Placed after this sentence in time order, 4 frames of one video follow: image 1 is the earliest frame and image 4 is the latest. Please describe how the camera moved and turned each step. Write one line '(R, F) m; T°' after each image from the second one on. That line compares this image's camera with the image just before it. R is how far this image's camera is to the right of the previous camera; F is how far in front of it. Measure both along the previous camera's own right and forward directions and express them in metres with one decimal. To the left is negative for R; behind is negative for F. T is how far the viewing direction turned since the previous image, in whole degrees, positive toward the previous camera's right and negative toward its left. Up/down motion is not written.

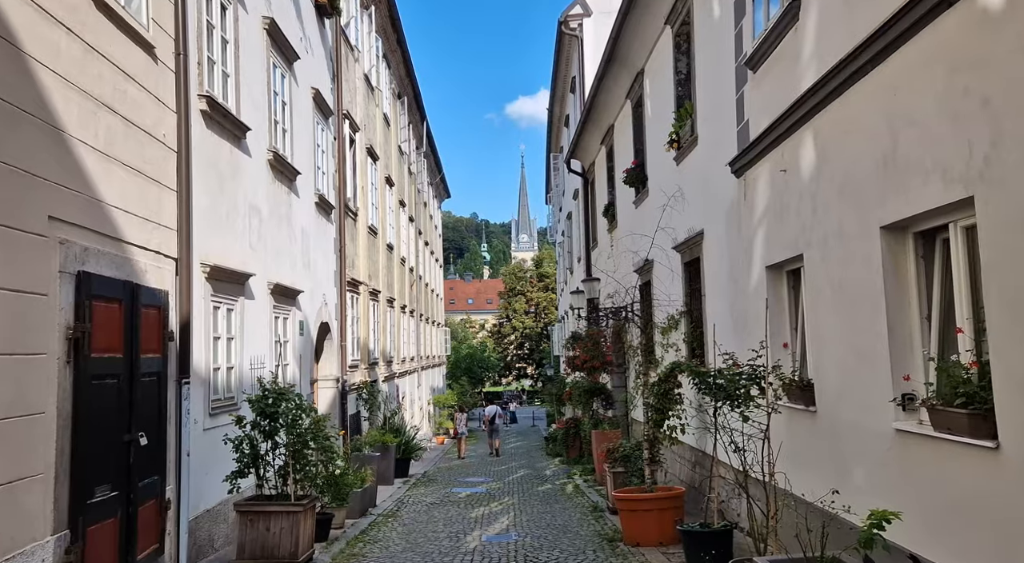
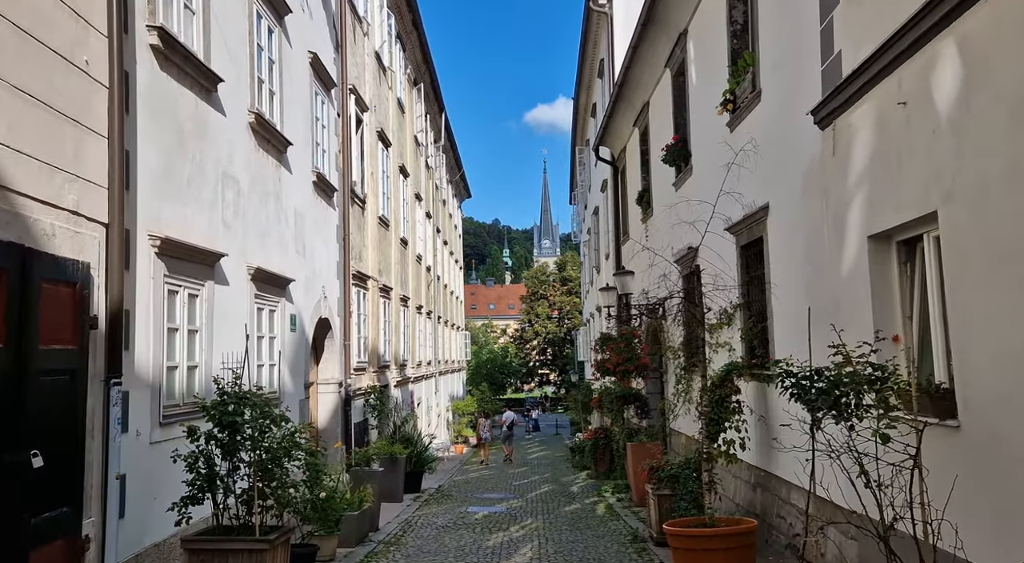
(0.0, +1.6) m; -1°
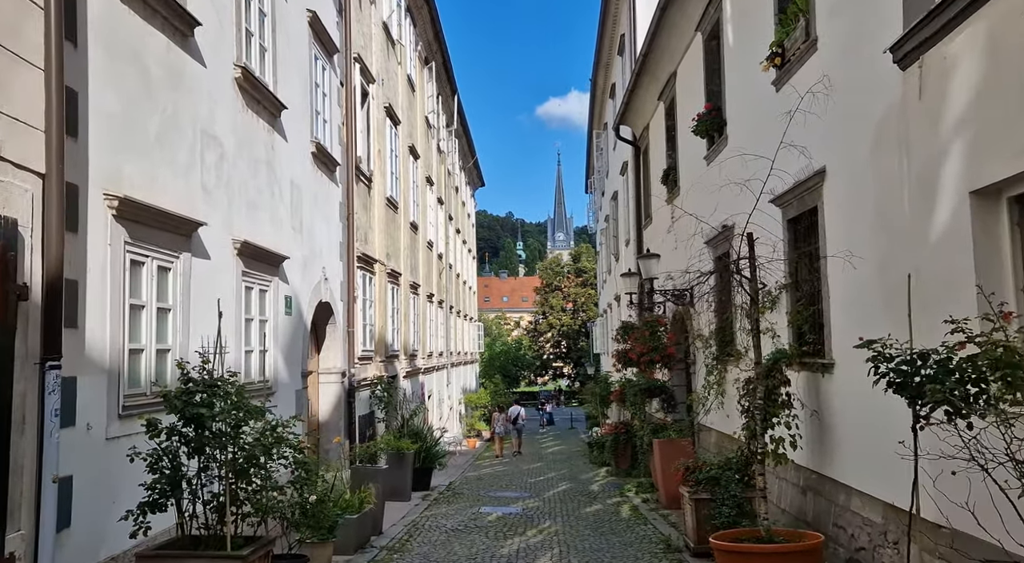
(0.0, +1.0) m; -1°
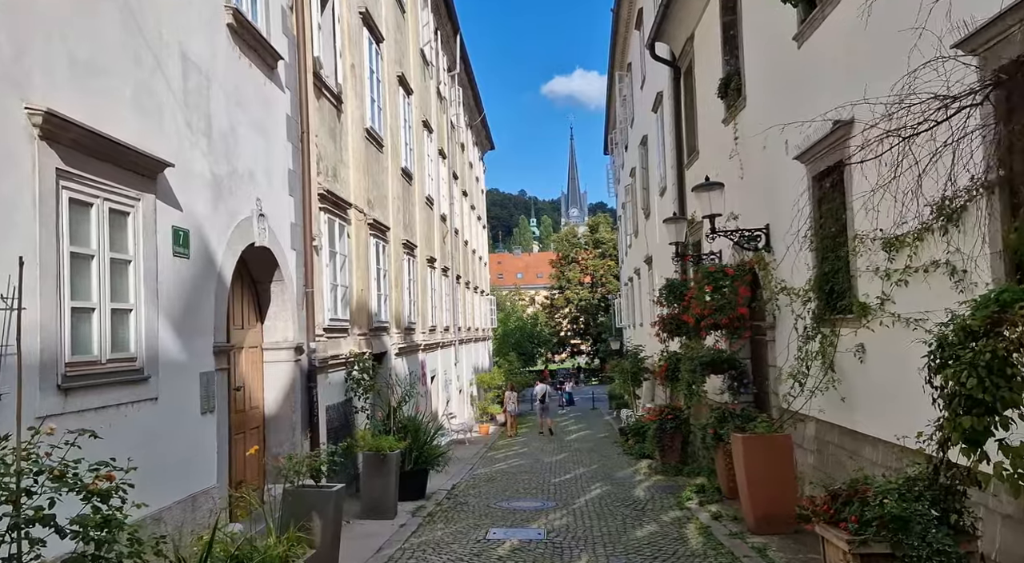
(0.0, +3.3) m; -1°
